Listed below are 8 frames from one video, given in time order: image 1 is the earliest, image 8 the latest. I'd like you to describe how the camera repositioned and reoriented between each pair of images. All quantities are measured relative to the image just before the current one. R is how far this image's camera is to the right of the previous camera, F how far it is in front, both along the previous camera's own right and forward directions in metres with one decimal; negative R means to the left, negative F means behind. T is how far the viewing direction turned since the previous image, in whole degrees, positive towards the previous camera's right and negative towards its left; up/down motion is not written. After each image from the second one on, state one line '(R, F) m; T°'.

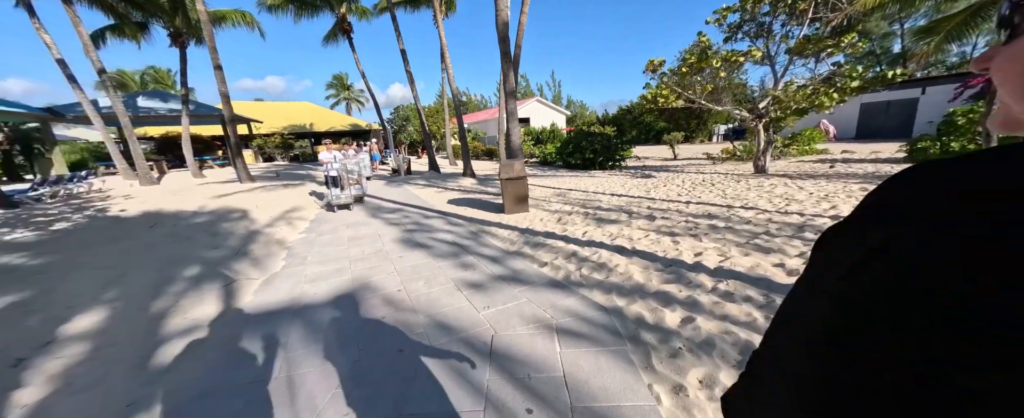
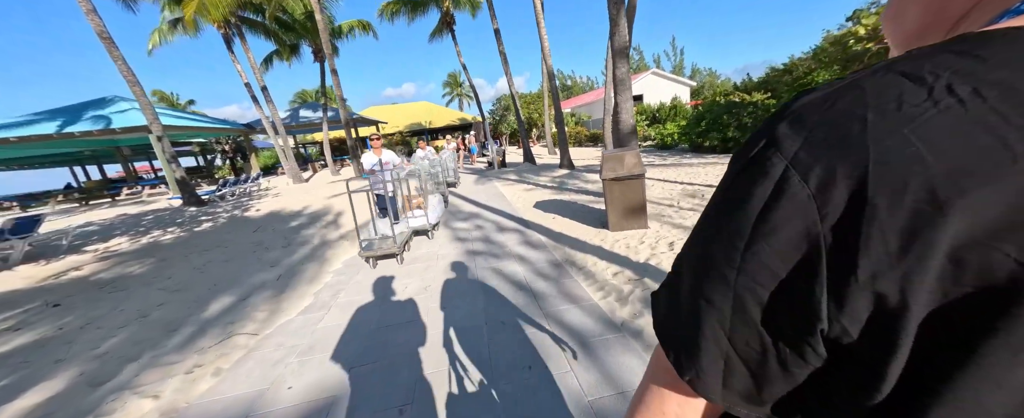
(0.0, +2.1) m; -19°
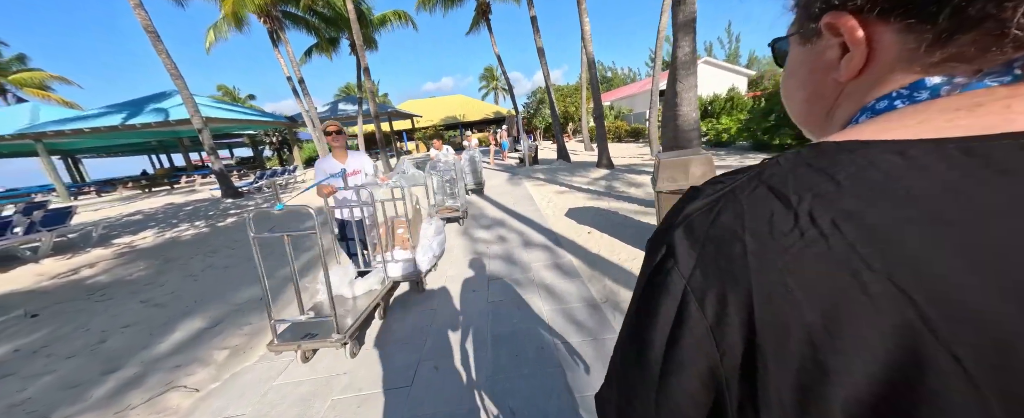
(+0.1, +0.9) m; -6°
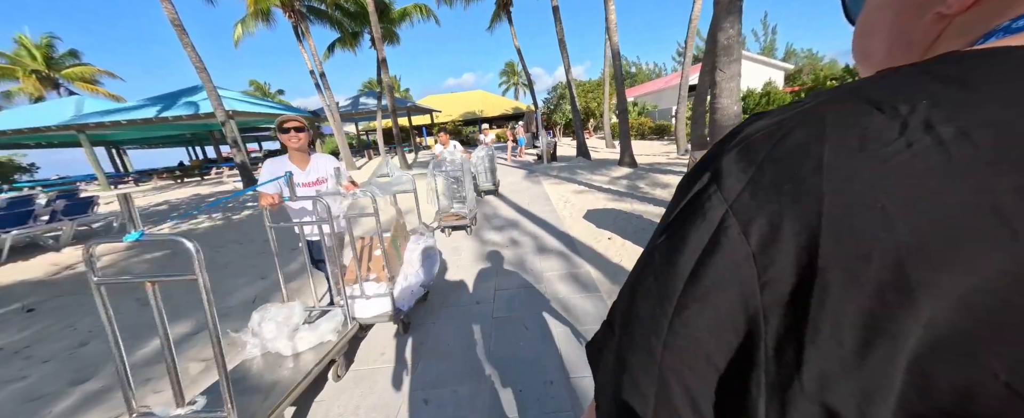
(+0.1, +0.4) m; -3°
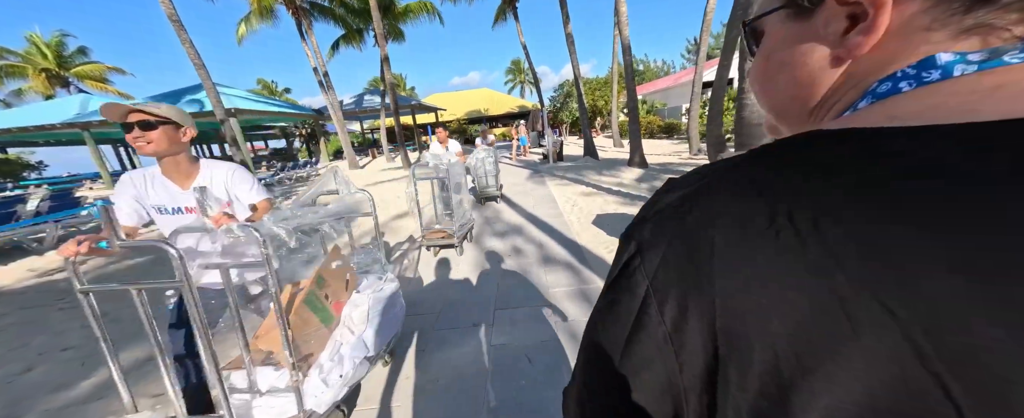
(0.0, +0.4) m; -1°
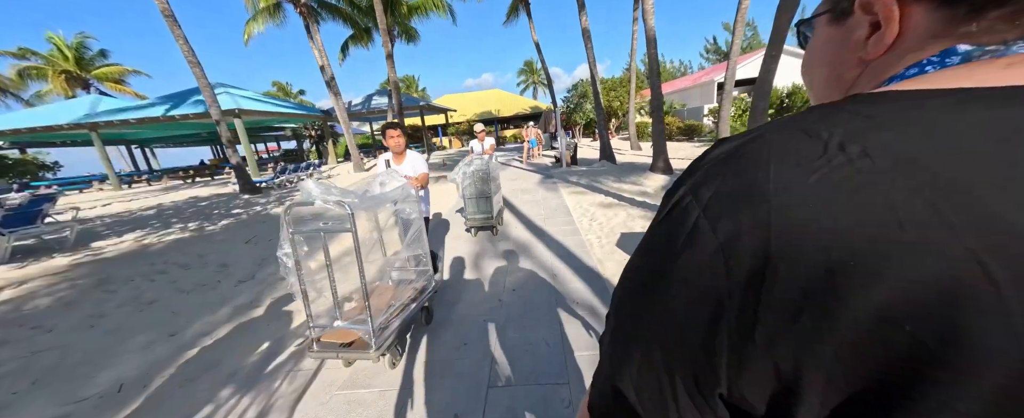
(+0.1, +1.0) m; -2°
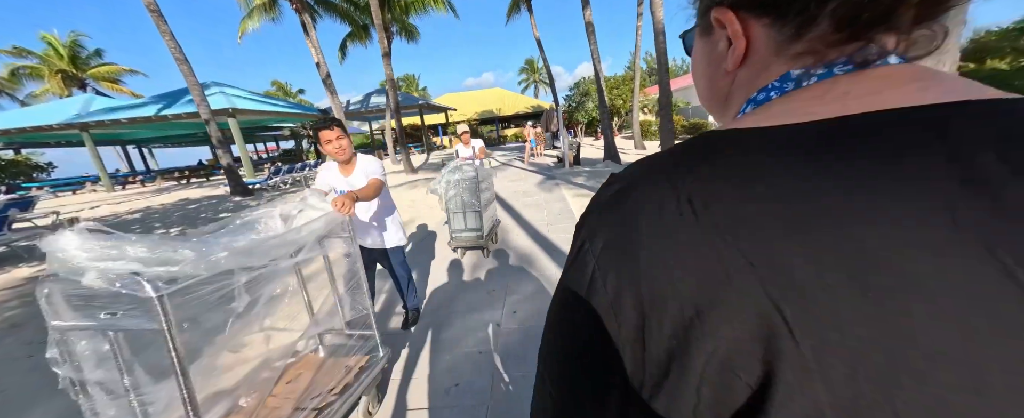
(0.0, +0.5) m; 0°
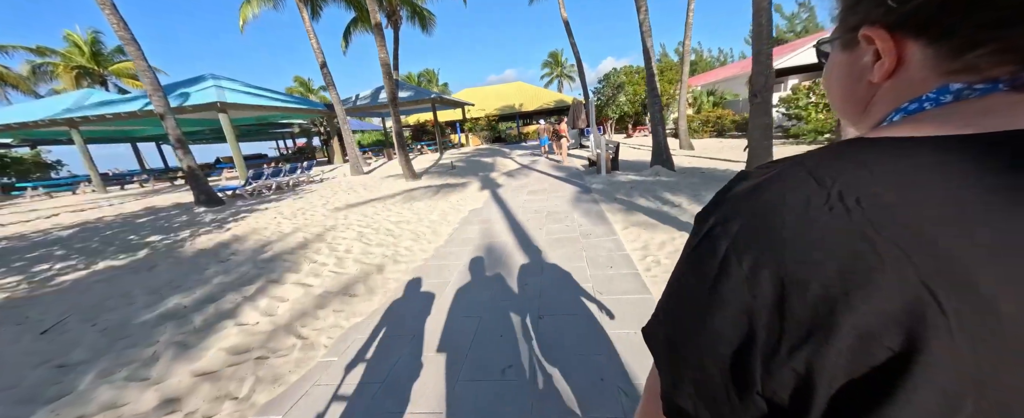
(0.0, +2.5) m; -4°
